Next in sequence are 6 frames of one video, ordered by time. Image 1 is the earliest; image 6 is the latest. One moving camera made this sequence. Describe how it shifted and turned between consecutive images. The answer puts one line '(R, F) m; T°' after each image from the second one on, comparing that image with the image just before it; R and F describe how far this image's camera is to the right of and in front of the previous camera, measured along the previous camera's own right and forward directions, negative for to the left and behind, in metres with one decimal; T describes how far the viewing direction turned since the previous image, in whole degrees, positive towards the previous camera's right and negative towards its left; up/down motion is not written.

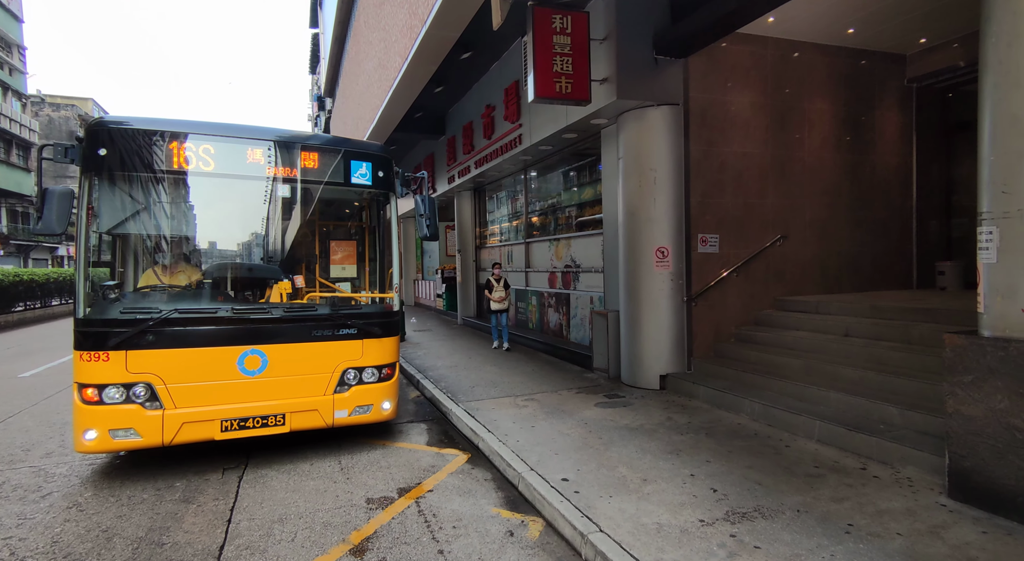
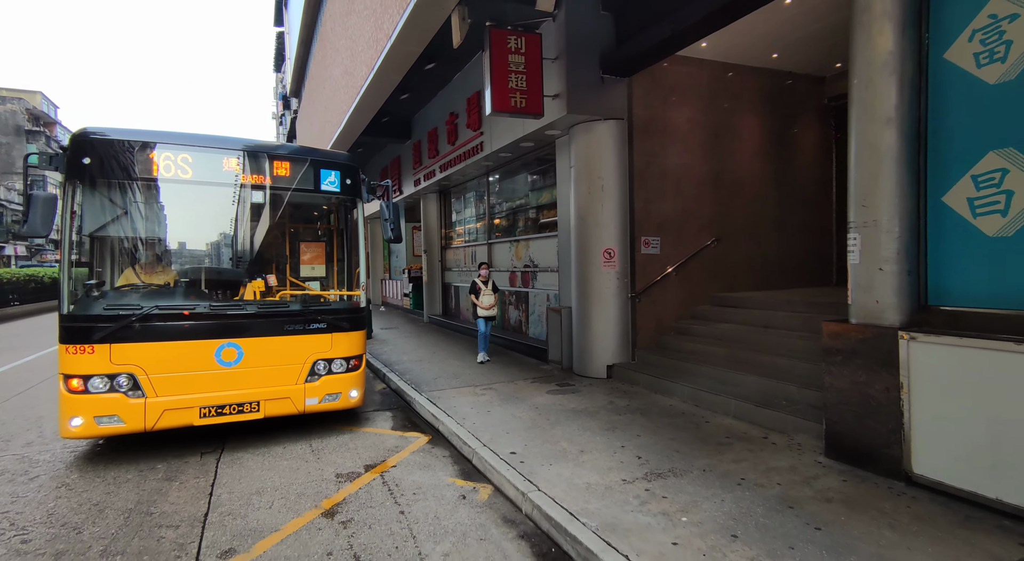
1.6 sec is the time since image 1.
(+0.1, -0.6) m; +3°
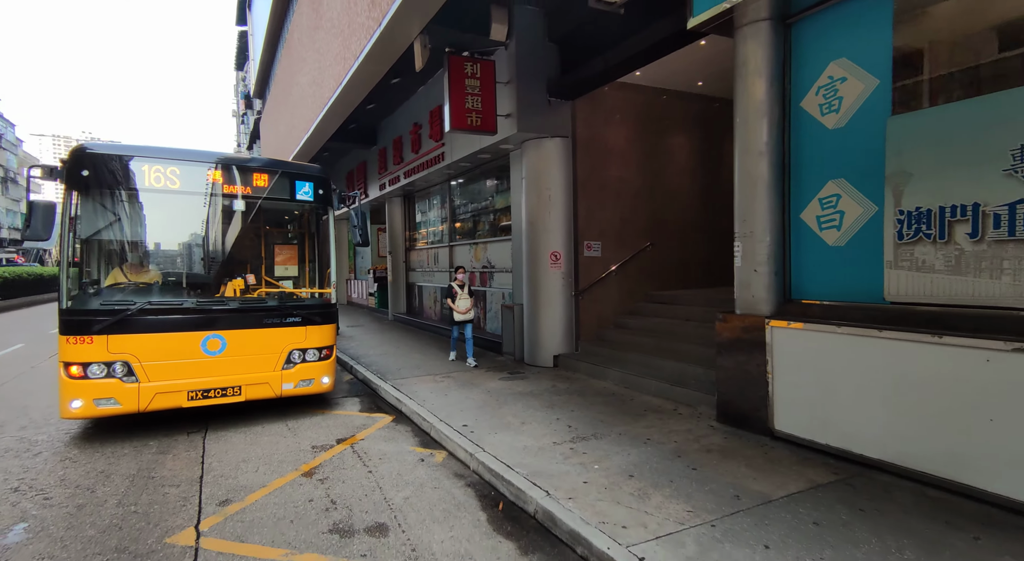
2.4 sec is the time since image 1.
(+0.1, -0.9) m; +4°
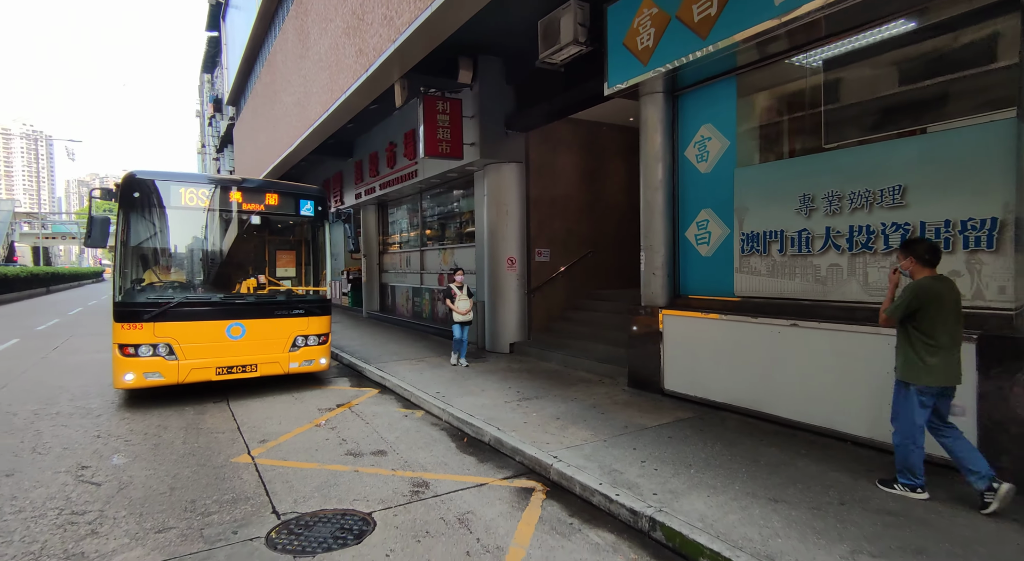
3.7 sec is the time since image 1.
(0.0, -1.7) m; +4°
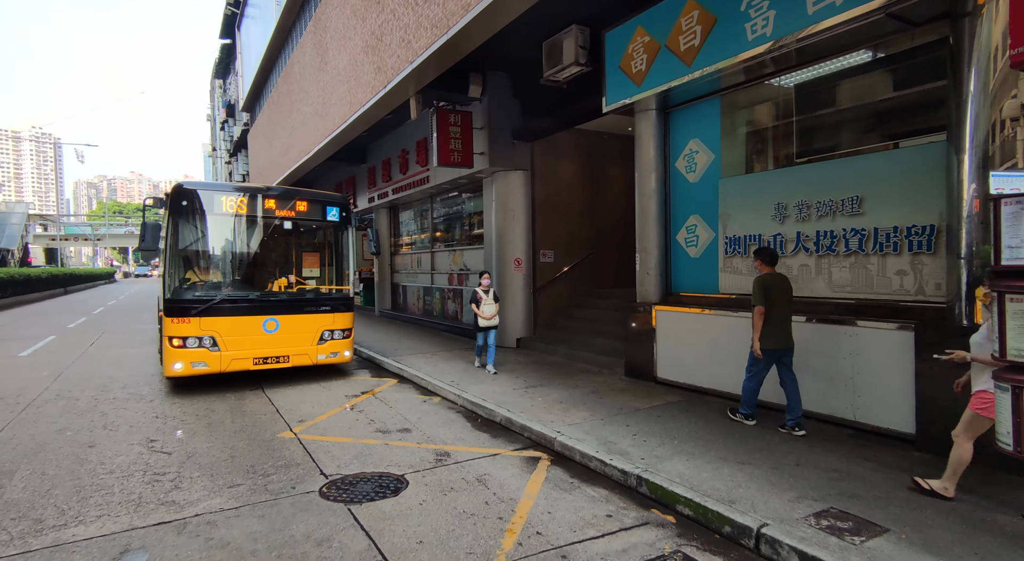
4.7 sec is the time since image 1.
(0.0, -0.8) m; 0°
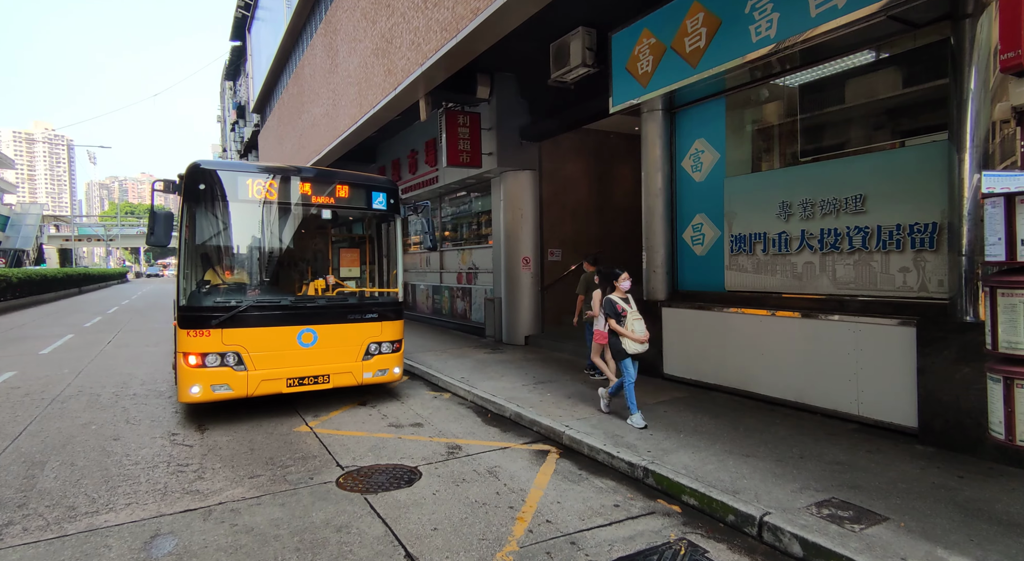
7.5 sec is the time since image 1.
(0.0, -0.1) m; -1°
